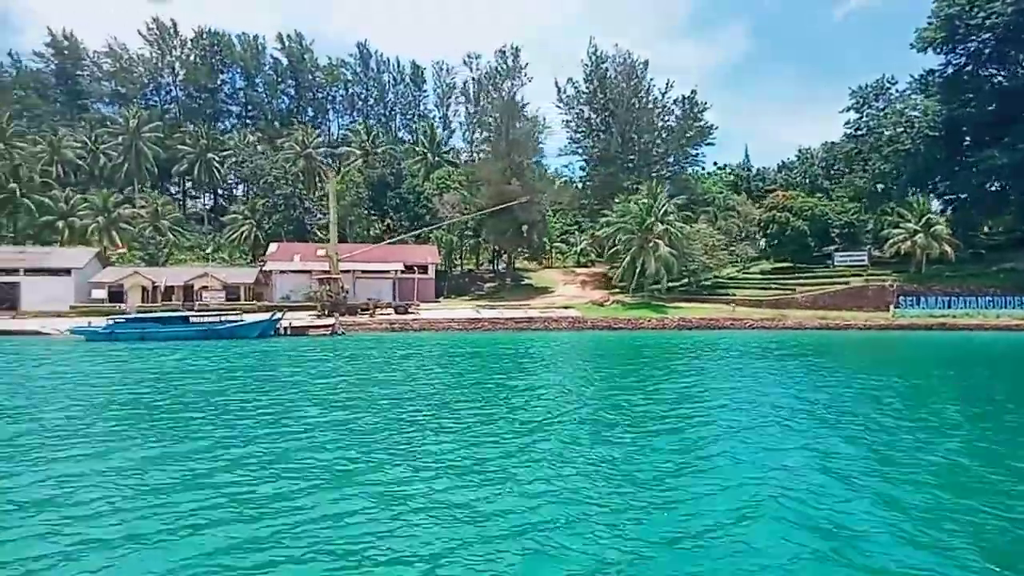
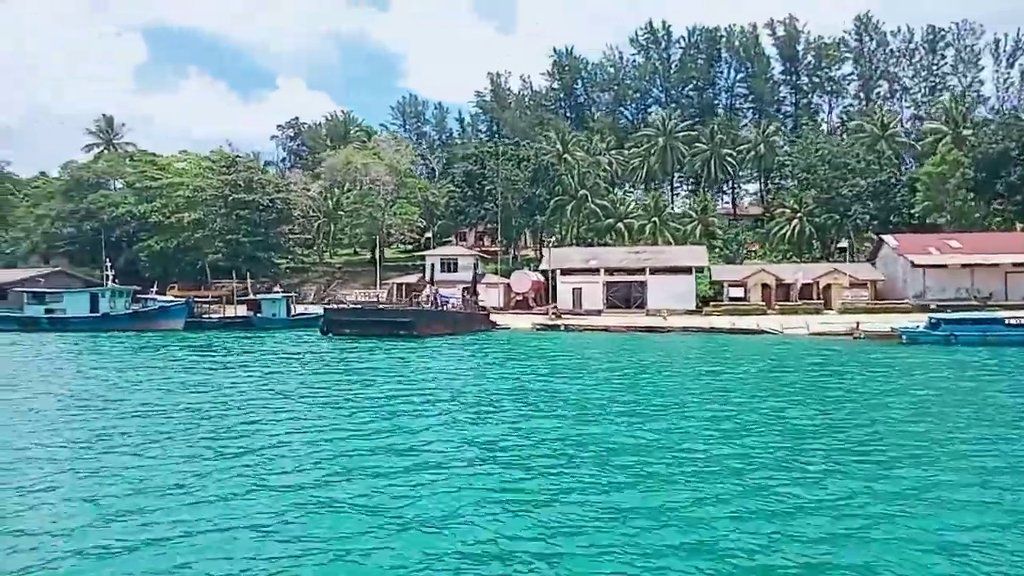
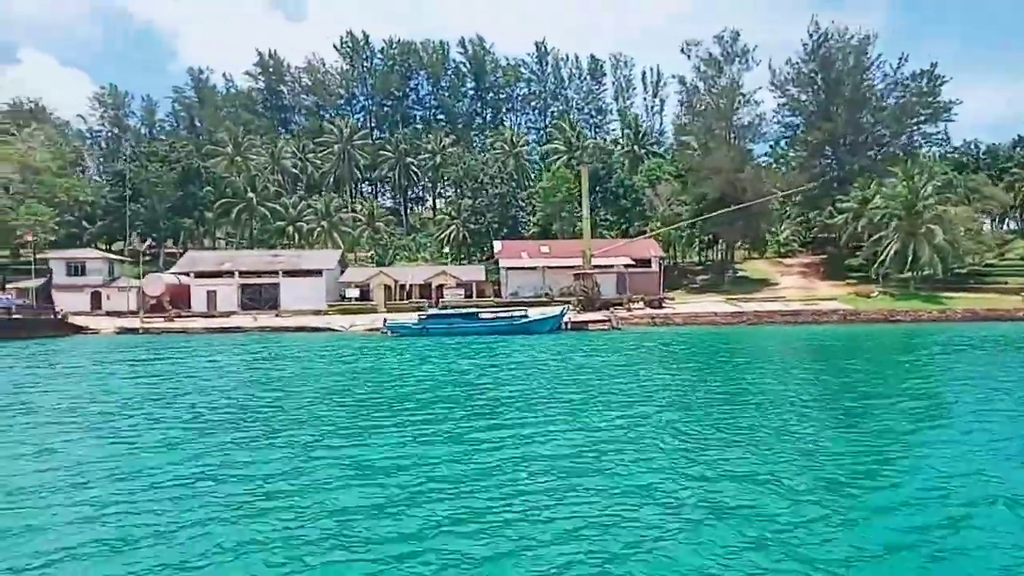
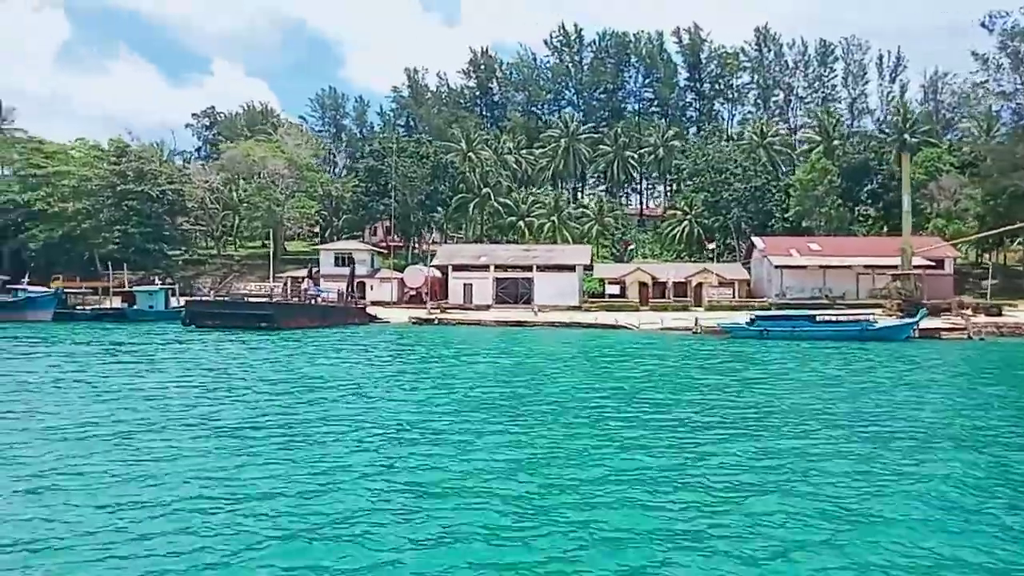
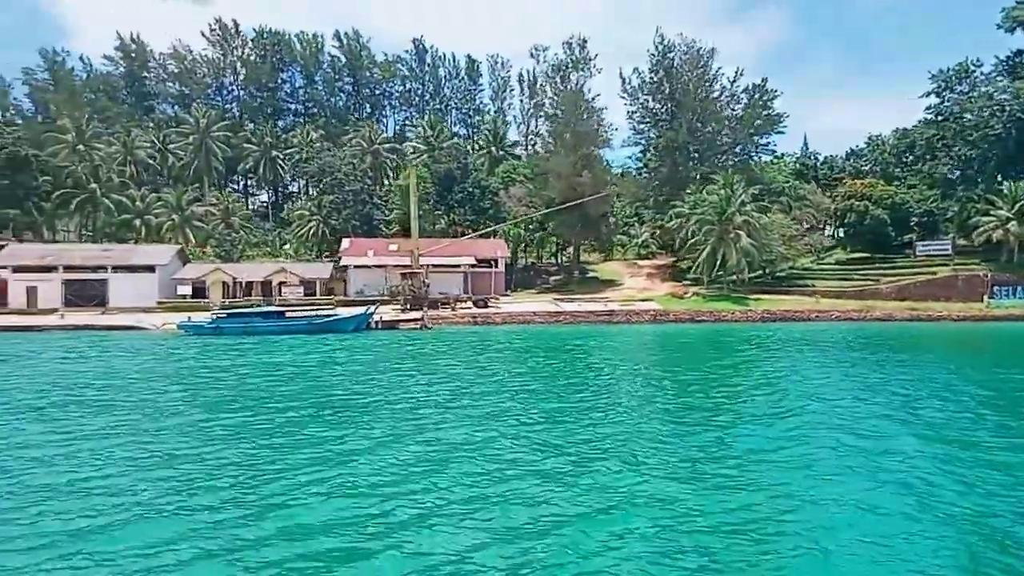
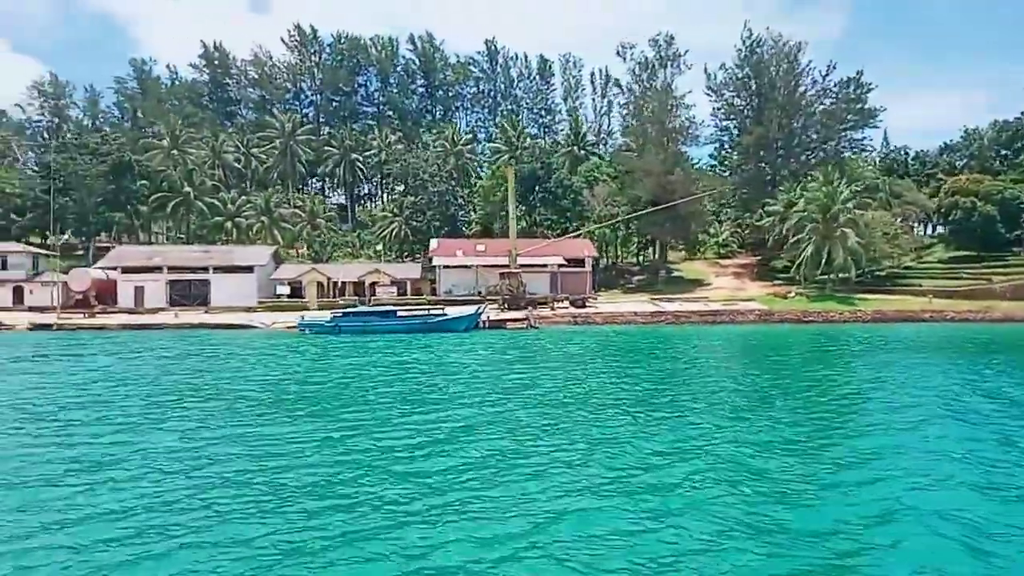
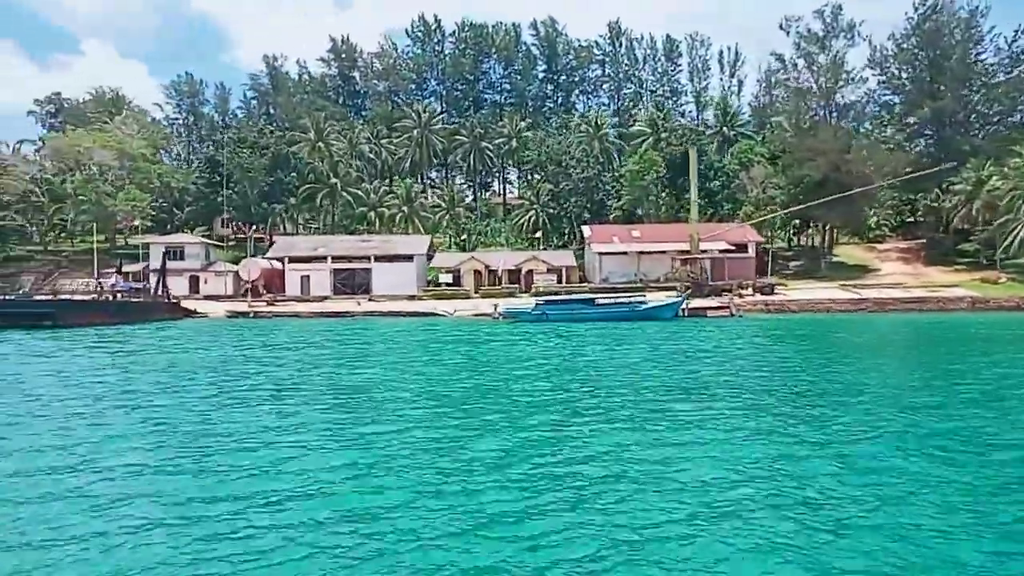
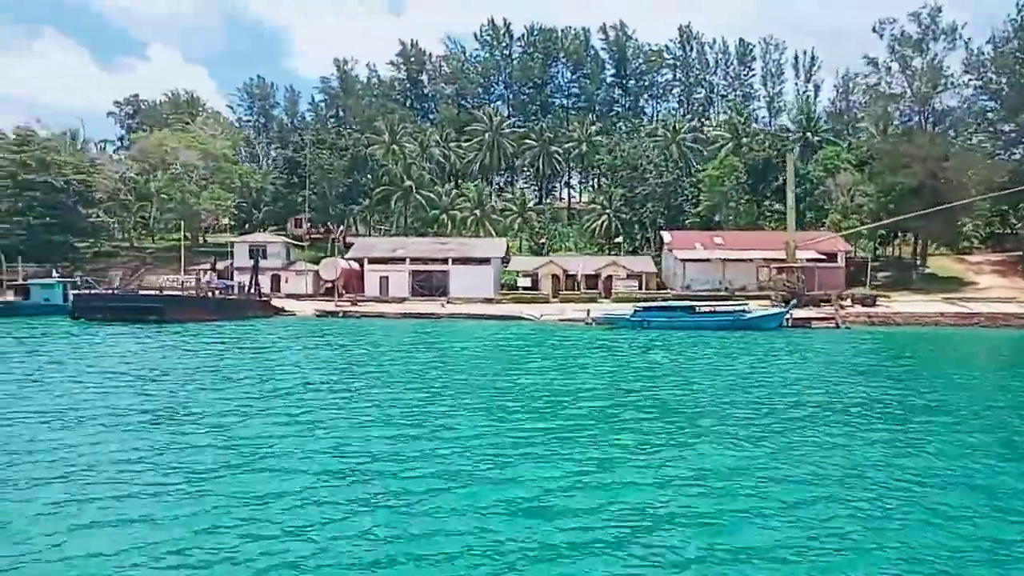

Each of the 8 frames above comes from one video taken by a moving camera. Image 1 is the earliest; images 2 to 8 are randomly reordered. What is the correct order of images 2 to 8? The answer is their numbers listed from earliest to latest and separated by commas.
5, 6, 3, 7, 8, 4, 2
